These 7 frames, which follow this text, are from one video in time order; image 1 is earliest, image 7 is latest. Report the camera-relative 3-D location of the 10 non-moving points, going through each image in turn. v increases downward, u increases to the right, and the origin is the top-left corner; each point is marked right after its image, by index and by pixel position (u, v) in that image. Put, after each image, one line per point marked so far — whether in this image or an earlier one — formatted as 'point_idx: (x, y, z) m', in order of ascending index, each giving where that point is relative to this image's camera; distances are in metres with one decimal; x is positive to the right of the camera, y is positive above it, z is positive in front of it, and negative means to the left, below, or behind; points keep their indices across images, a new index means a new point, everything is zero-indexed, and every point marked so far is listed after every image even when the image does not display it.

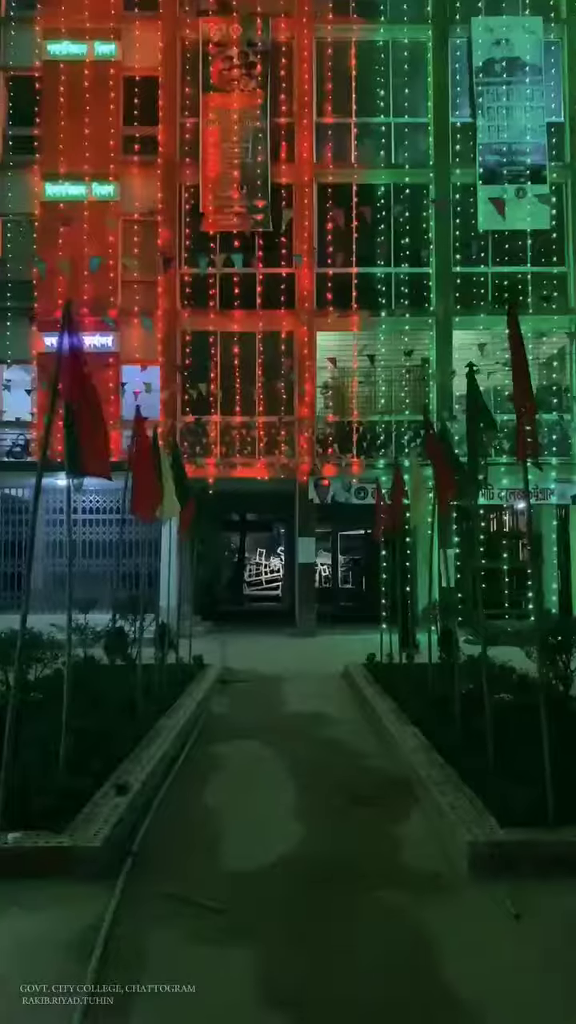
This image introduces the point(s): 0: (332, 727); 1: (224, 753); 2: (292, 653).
0: (+0.5, -2.3, +9.4) m
1: (-0.6, -2.2, +8.1) m
2: (+0.1, -2.6, +16.2) m
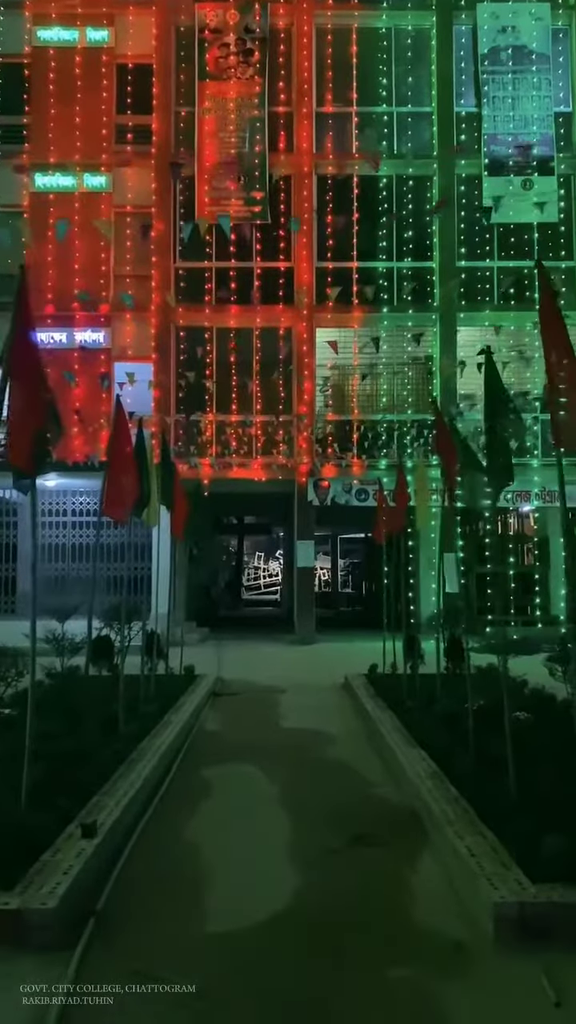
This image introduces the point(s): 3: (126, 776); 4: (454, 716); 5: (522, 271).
0: (+0.4, -2.3, +8.7) m
1: (-0.6, -2.2, +7.3) m
2: (0.0, -2.6, +15.4) m
3: (-1.2, -1.9, +6.5) m
4: (+1.6, -2.0, +8.6) m
5: (+5.2, +5.3, +19.6) m
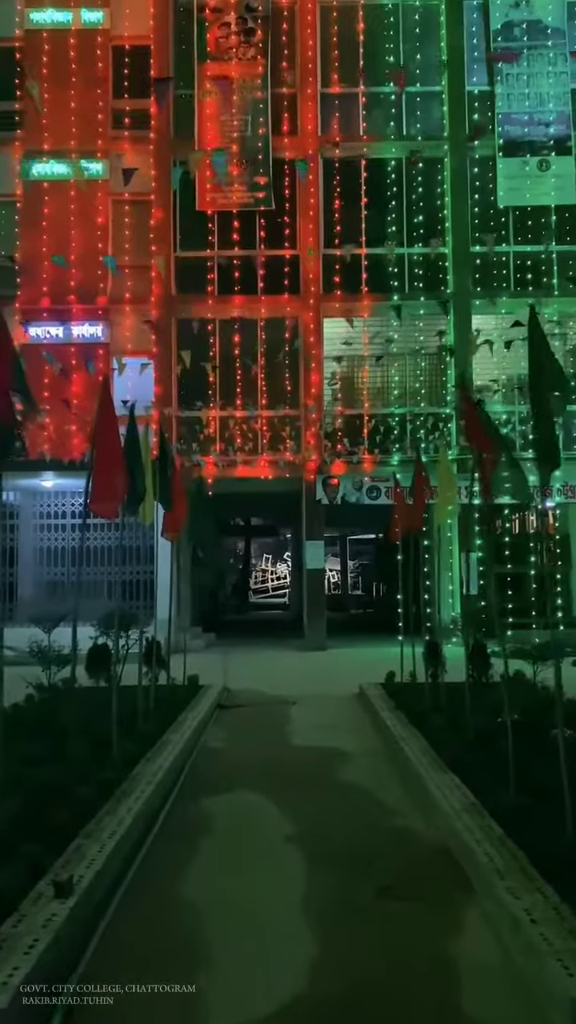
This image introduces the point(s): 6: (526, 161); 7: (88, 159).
0: (+0.5, -2.2, +7.8) m
1: (-0.5, -2.2, +6.4) m
2: (+0.2, -2.6, +14.5) m
3: (-1.1, -1.9, +5.6) m
4: (+1.7, -2.0, +7.7) m
5: (+5.3, +5.4, +18.7) m
6: (+5.0, +7.3, +18.5) m
7: (-4.3, +7.5, +18.8) m
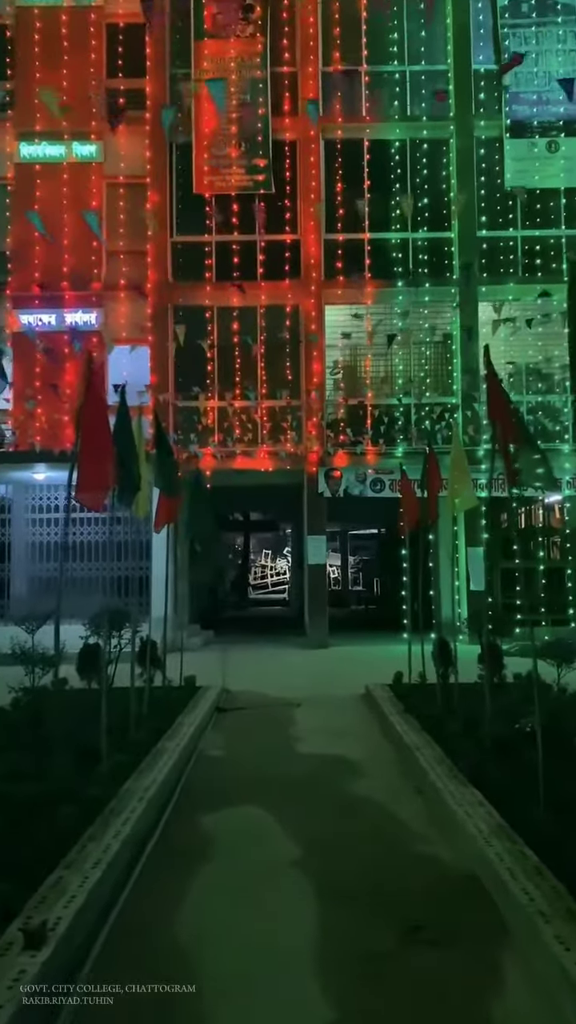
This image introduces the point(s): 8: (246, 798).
0: (+0.6, -2.2, +7.2) m
1: (-0.5, -2.1, +5.8) m
2: (+0.2, -2.5, +13.9) m
3: (-1.1, -1.8, +5.0) m
4: (+1.8, -1.9, +7.1) m
5: (+5.3, +5.5, +18.0) m
6: (+5.0, +7.5, +17.9) m
7: (-4.3, +7.6, +18.2) m
8: (-0.3, -2.2, +6.6) m
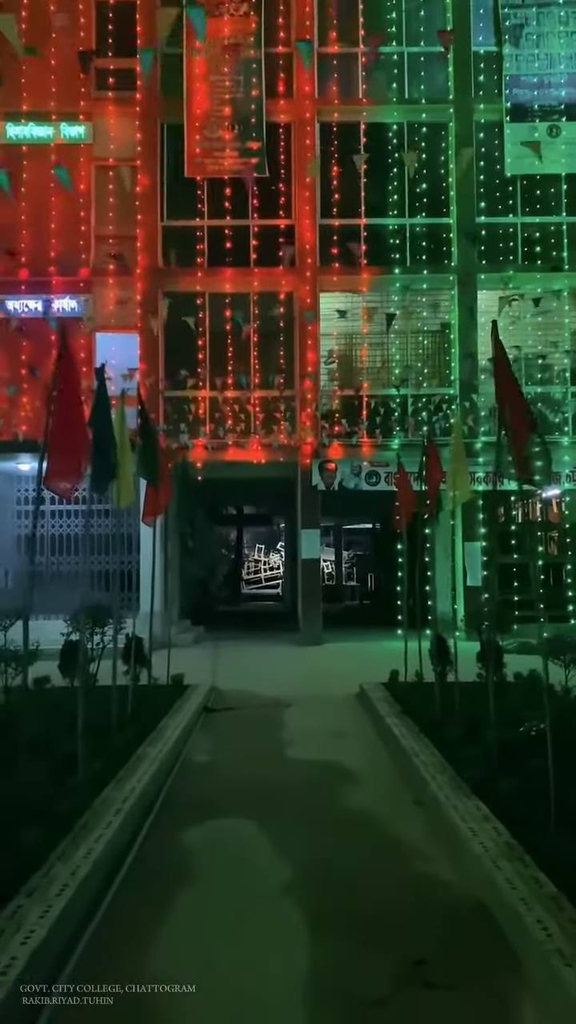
0: (+0.5, -2.1, +6.7) m
1: (-0.6, -2.0, +5.4) m
2: (+0.1, -2.4, +13.5) m
3: (-1.1, -1.8, +4.6) m
4: (+1.7, -1.8, +6.7) m
5: (+5.2, +5.7, +17.6) m
6: (+4.9, +7.6, +17.4) m
7: (-4.4, +7.8, +17.6) m
8: (-0.4, -2.1, +6.2) m
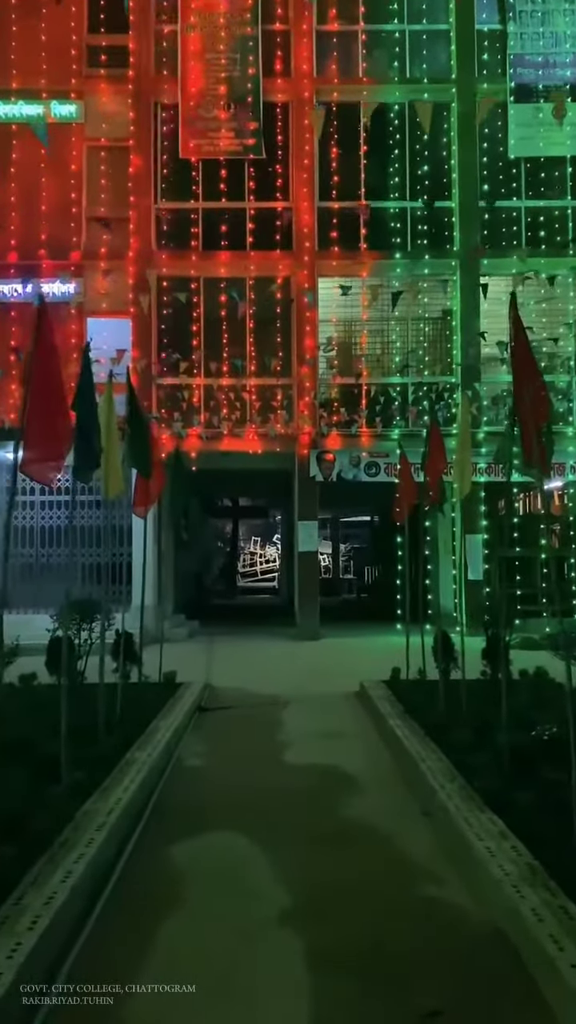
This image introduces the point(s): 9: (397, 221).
0: (+0.5, -2.0, +6.3) m
1: (-0.6, -2.0, +4.9) m
2: (0.0, -2.2, +13.0) m
3: (-1.1, -1.7, +4.1) m
4: (+1.7, -1.7, +6.2) m
5: (+5.1, +5.8, +17.1) m
6: (+4.8, +7.7, +16.9) m
7: (-4.4, +8.0, +17.1) m
8: (-0.4, -2.0, +5.7) m
9: (+2.1, +5.6, +17.1) m
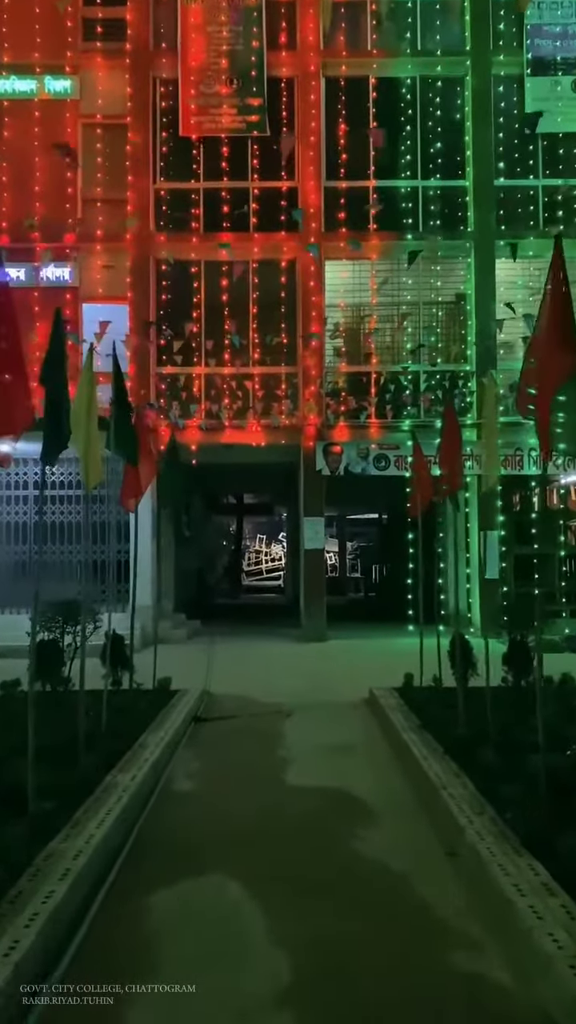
0: (+0.5, -1.9, +5.5) m
1: (-0.6, -1.9, +4.1) m
2: (+0.1, -2.1, +12.2) m
3: (-1.1, -1.7, +3.3) m
4: (+1.7, -1.7, +5.4) m
5: (+5.2, +5.9, +16.2) m
6: (+4.9, +7.8, +16.0) m
7: (-4.3, +8.1, +16.3) m
8: (-0.4, -1.9, +4.9) m
9: (+2.2, +5.7, +16.2) m
